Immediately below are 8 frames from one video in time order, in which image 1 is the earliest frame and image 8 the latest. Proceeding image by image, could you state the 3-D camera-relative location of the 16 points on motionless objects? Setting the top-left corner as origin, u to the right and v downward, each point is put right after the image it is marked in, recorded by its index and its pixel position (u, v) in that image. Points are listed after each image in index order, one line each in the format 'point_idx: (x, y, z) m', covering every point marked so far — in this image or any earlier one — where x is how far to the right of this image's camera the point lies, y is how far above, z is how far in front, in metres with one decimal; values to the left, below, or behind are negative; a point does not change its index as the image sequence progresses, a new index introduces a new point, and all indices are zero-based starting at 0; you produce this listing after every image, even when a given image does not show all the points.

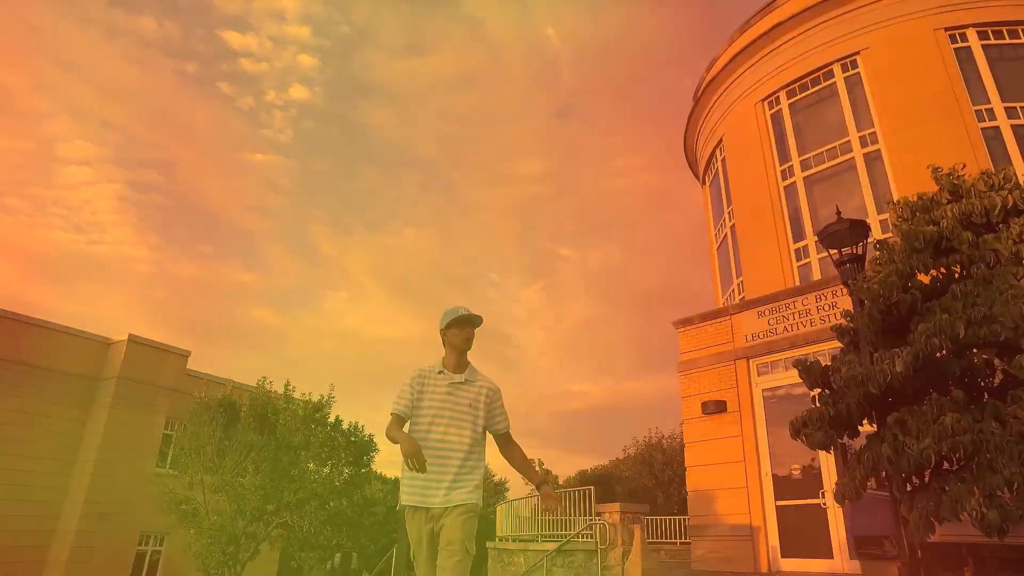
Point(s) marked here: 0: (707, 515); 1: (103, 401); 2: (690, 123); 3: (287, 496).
0: (+2.7, -3.1, +9.0) m
1: (-10.4, -2.9, +16.9) m
2: (+4.5, +4.2, +16.9) m
3: (-4.9, -4.6, +14.6) m
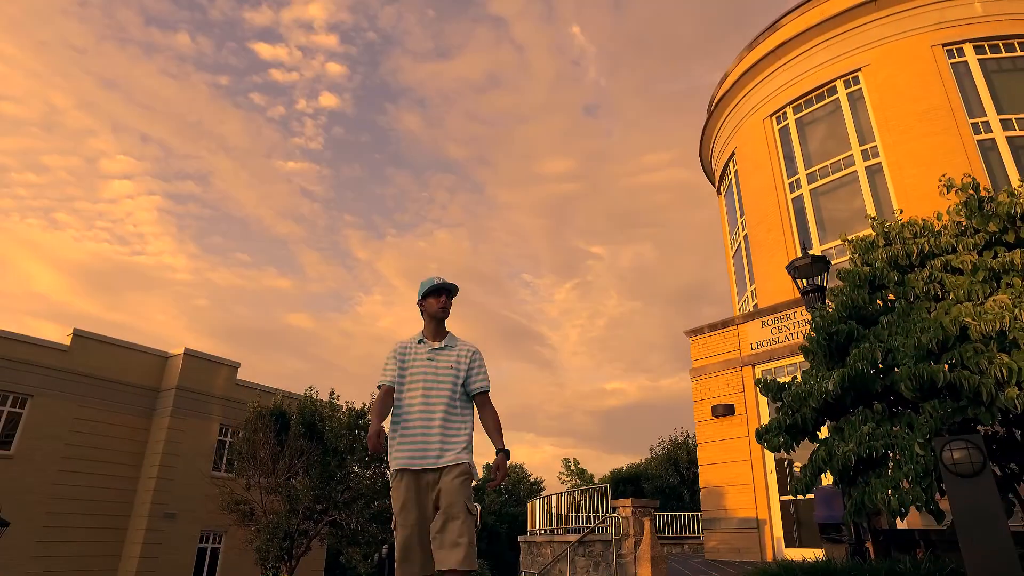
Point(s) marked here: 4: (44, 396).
0: (+3.1, -3.3, +9.8) m
1: (-9.6, -3.4, +18.3) m
2: (+5.1, +4.1, +17.6) m
3: (-4.2, -5.0, +15.8) m
4: (-11.6, -2.7, +16.5) m
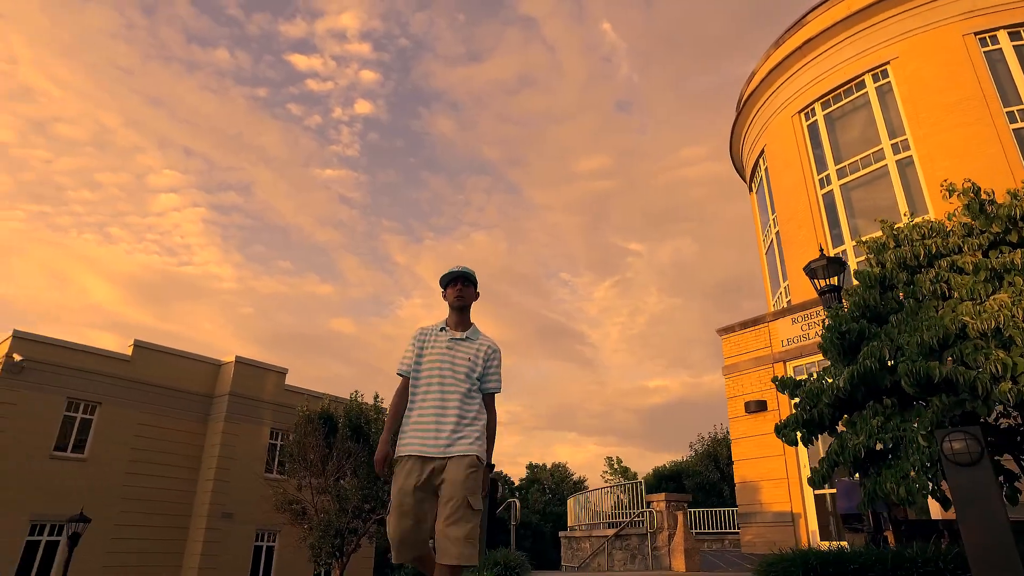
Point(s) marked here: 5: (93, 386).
0: (+3.6, -3.3, +10.0) m
1: (-8.5, -3.7, +19.3) m
2: (+5.9, +4.2, +17.7) m
3: (-3.2, -5.1, +16.4) m
4: (-10.6, -3.1, +17.5) m
5: (-10.9, -2.5, +17.3) m
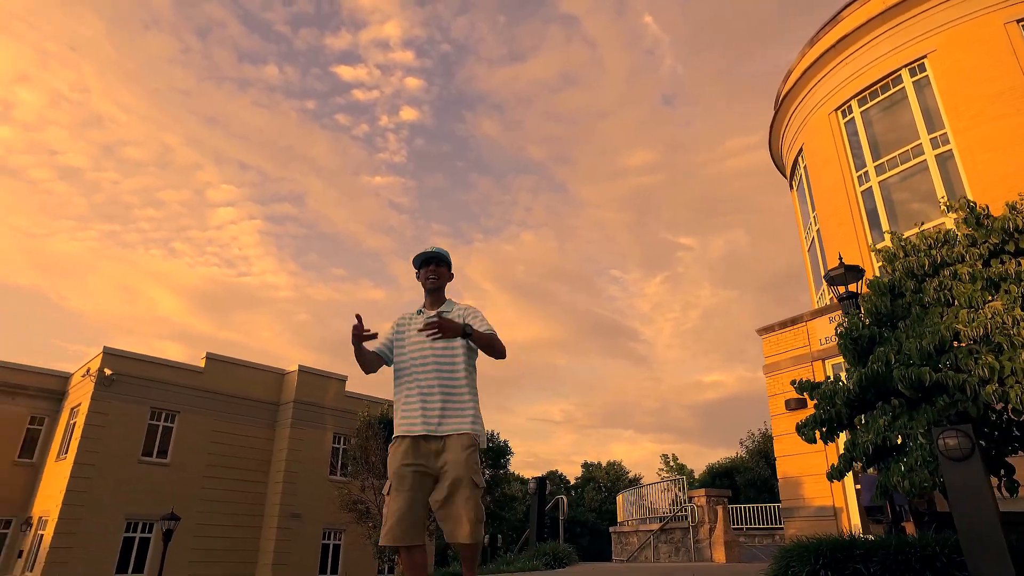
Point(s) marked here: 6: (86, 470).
0: (+4.4, -3.3, +10.3) m
1: (-7.0, -4.1, +20.5) m
2: (+7.0, +4.2, +17.8) m
3: (-1.9, -5.4, +17.2) m
4: (-9.2, -3.5, +18.8) m
5: (-9.5, -3.1, +18.6) m
6: (-10.6, -4.5, +16.5) m
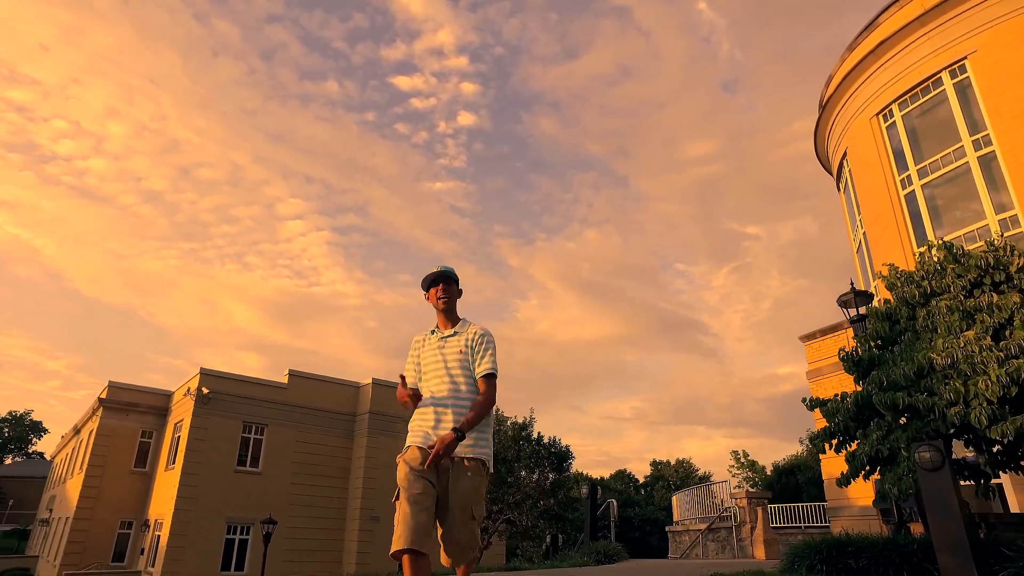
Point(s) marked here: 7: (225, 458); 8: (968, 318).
0: (+5.4, -3.4, +10.9) m
1: (-5.0, -4.8, +22.0) m
2: (+8.4, +4.2, +18.1) m
3: (-0.1, -5.8, +18.3) m
4: (-7.4, -4.3, +20.6) m
5: (-7.7, -3.8, +20.5) m
6: (-8.9, -5.3, +18.4) m
7: (-8.4, -4.9, +19.3) m
8: (+3.7, -0.2, +5.4) m
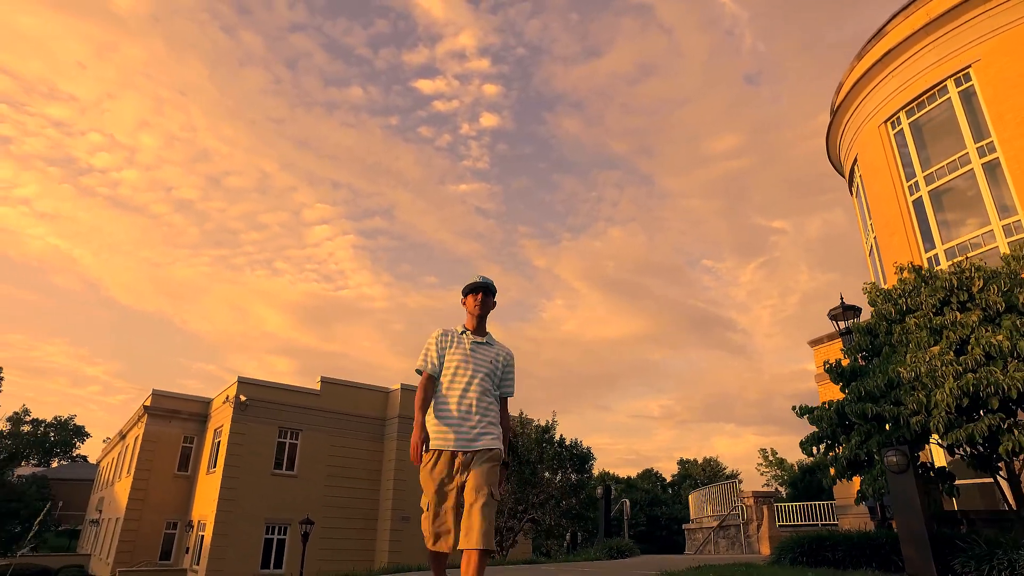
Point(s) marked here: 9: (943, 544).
0: (+5.7, -3.6, +11.3) m
1: (-4.2, -5.1, +22.9) m
2: (+8.9, +4.1, +18.5) m
3: (+0.6, -6.0, +19.0) m
4: (-6.6, -4.6, +21.6) m
5: (-7.0, -4.2, +21.4) m
6: (-8.2, -5.7, +19.5) m
7: (-7.6, -5.3, +20.3) m
8: (+3.8, -0.4, +6.0) m
9: (+3.6, -2.2, +5.7) m
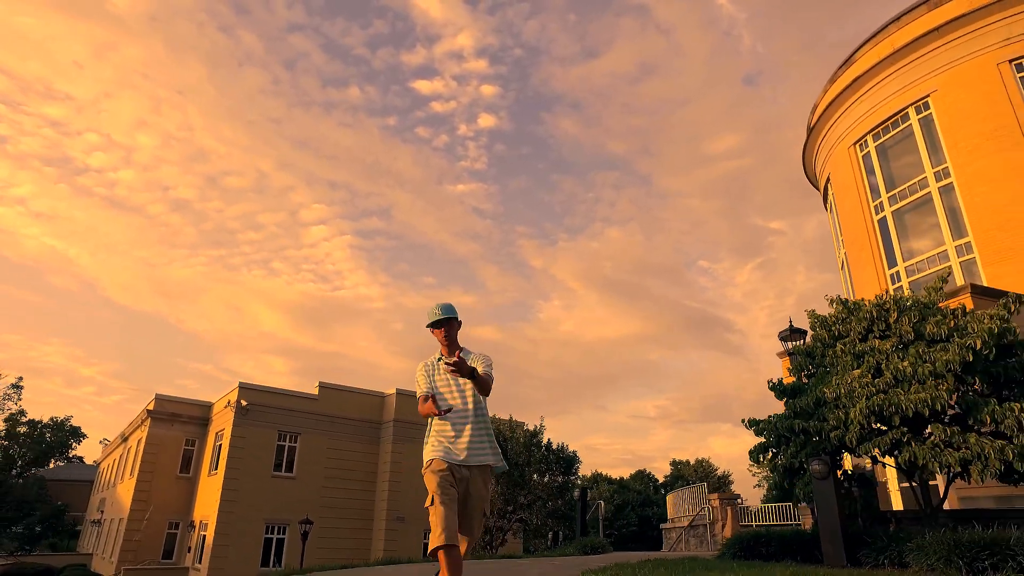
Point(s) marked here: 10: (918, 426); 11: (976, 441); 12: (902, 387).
0: (+5.5, -3.9, +12.2) m
1: (-4.5, -5.4, +23.7) m
2: (+8.6, +3.8, +19.3) m
3: (+0.3, -6.3, +19.8) m
4: (-6.9, -4.9, +22.4) m
5: (-7.3, -4.4, +22.2) m
6: (-8.5, -6.0, +20.3) m
7: (-7.9, -5.6, +21.1) m
8: (+3.6, -0.7, +6.9) m
9: (+3.4, -2.5, +6.6) m
10: (+3.9, -1.3, +6.4) m
11: (+4.1, -1.4, +5.9) m
12: (+3.7, -0.9, +6.3) m
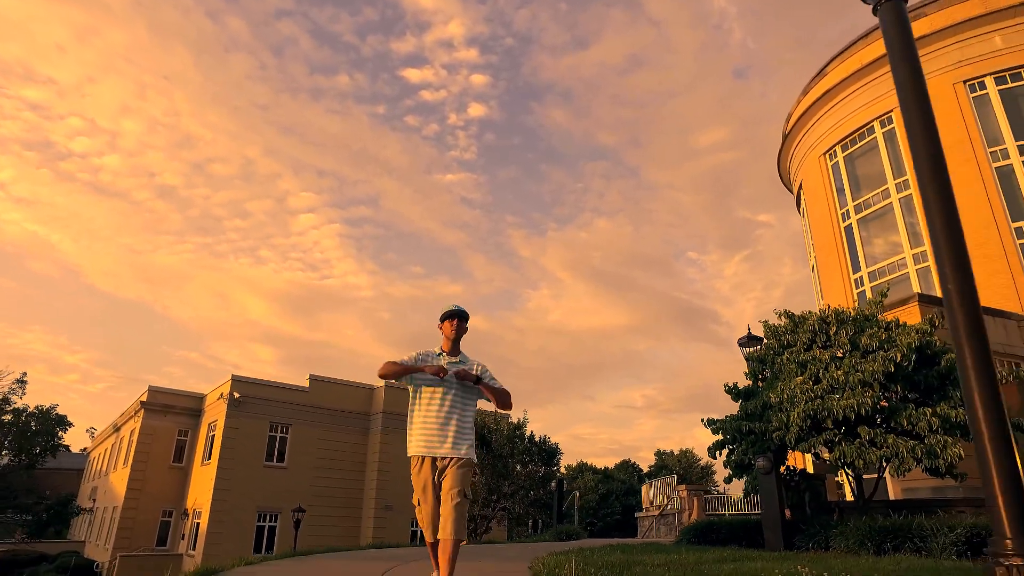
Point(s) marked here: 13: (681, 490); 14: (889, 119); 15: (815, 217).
0: (+5.1, -4.0, +13.1) m
1: (-5.0, -5.2, +24.5) m
2: (+8.2, +3.8, +20.1) m
3: (-0.2, -6.3, +20.6) m
4: (-7.4, -4.8, +23.1) m
5: (-7.8, -4.3, +22.9) m
6: (-9.0, -5.8, +20.9) m
7: (-8.4, -5.5, +21.8) m
8: (+3.4, -0.9, +7.7) m
9: (+3.1, -2.7, +7.4) m
10: (+3.7, -1.5, +7.2) m
11: (+3.9, -1.5, +6.7) m
12: (+3.5, -1.1, +7.1) m
13: (+3.1, -3.7, +12.0) m
14: (+9.0, +4.0, +15.7) m
15: (+7.9, +1.9, +17.5) m
